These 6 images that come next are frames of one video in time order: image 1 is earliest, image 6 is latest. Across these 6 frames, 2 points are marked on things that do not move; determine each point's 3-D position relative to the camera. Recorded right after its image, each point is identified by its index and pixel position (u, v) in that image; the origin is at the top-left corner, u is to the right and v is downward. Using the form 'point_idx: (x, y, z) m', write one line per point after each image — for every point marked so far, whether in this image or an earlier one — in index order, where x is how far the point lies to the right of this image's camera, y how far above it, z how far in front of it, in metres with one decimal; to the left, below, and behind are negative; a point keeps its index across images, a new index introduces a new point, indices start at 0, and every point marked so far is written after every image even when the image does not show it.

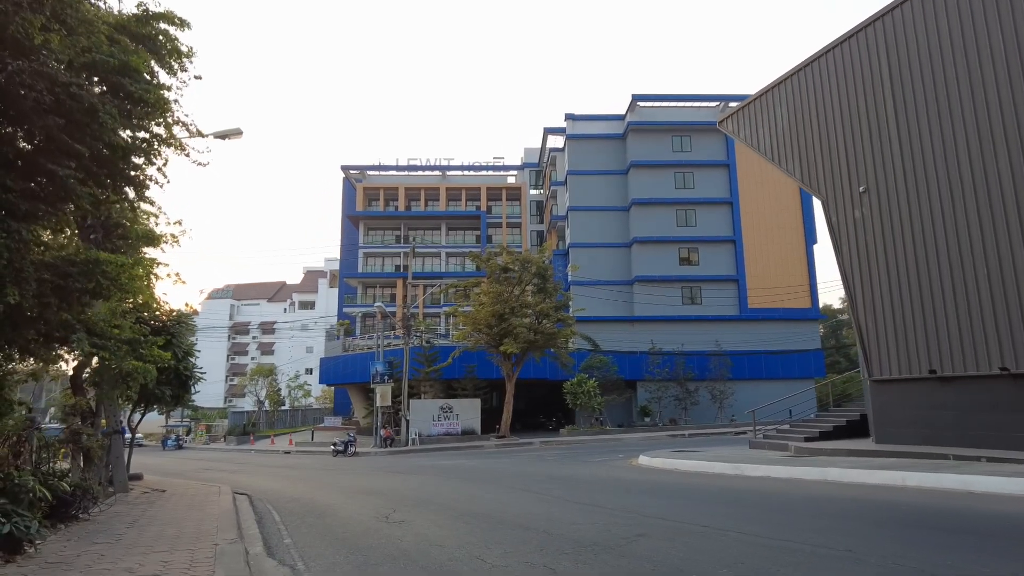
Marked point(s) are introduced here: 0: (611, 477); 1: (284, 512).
0: (+2.4, -4.7, +16.2) m
1: (-3.7, -3.7, +10.8) m
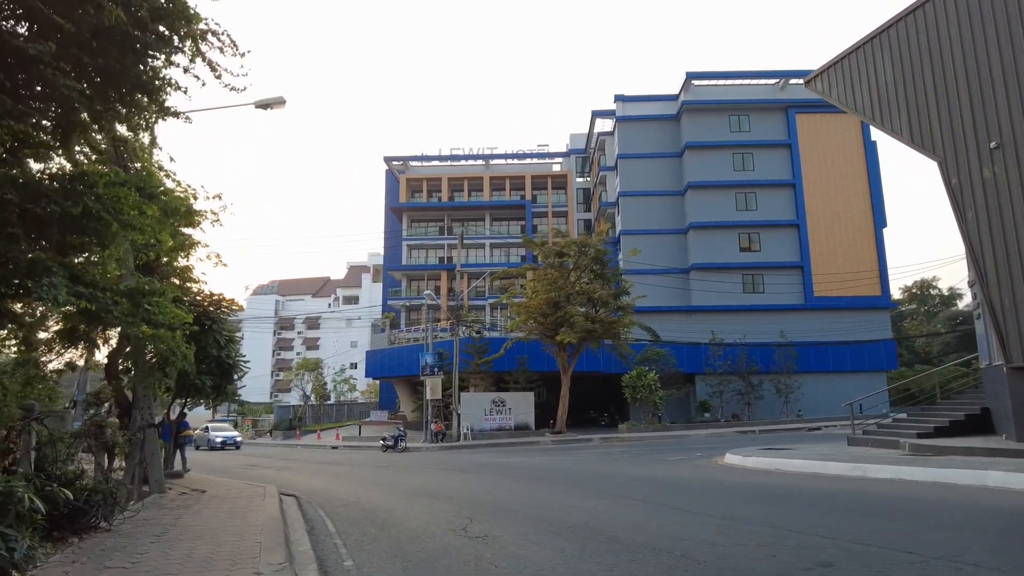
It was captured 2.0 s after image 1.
0: (+4.1, -4.1, +14.2) m
1: (-2.3, -3.3, +9.2) m
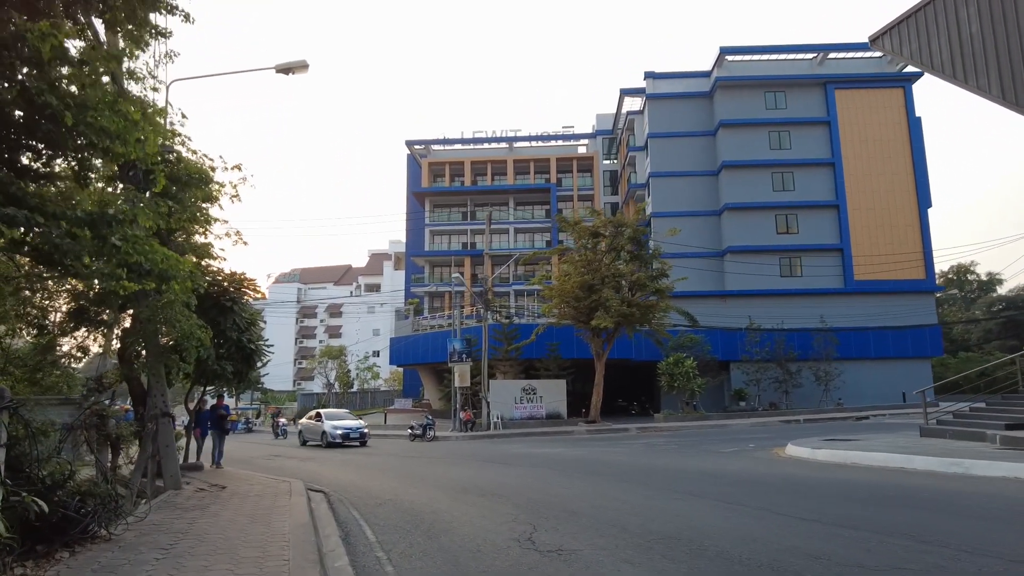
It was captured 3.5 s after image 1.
0: (+5.0, -3.6, +12.7) m
1: (-1.6, -2.9, +7.9) m
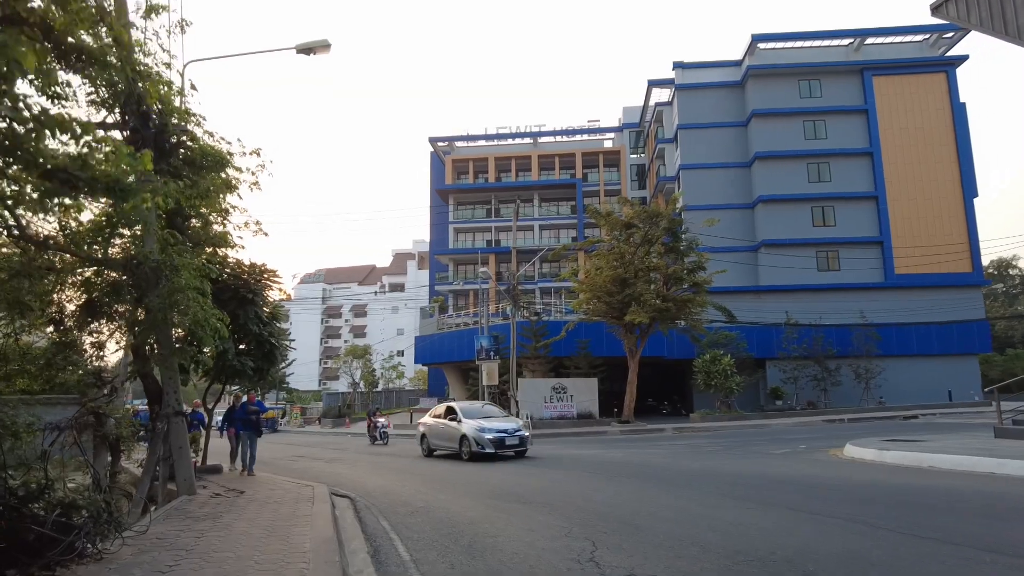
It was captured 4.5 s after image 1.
0: (+5.7, -3.4, +11.5) m
1: (-1.0, -2.7, +6.9) m
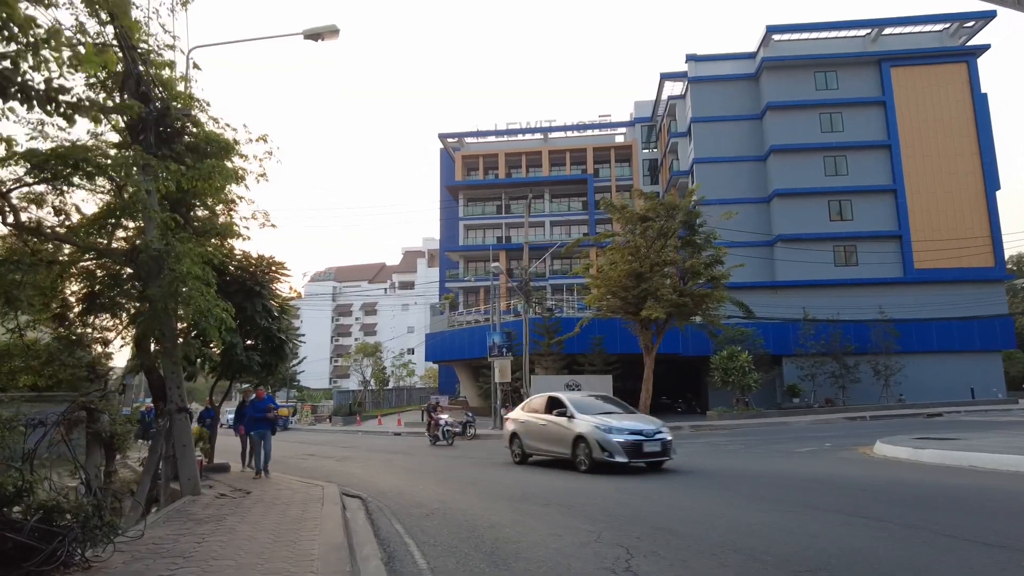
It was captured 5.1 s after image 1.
0: (+6.0, -3.2, +10.9) m
1: (-0.8, -2.5, +6.4) m
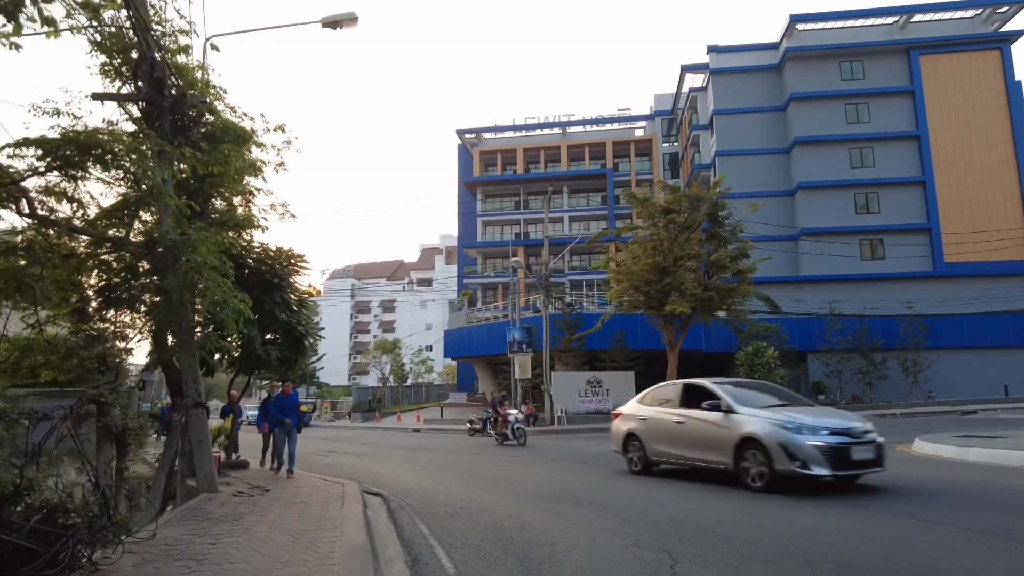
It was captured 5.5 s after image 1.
0: (+6.4, -3.0, +10.4) m
1: (-0.5, -2.4, +6.0) m
